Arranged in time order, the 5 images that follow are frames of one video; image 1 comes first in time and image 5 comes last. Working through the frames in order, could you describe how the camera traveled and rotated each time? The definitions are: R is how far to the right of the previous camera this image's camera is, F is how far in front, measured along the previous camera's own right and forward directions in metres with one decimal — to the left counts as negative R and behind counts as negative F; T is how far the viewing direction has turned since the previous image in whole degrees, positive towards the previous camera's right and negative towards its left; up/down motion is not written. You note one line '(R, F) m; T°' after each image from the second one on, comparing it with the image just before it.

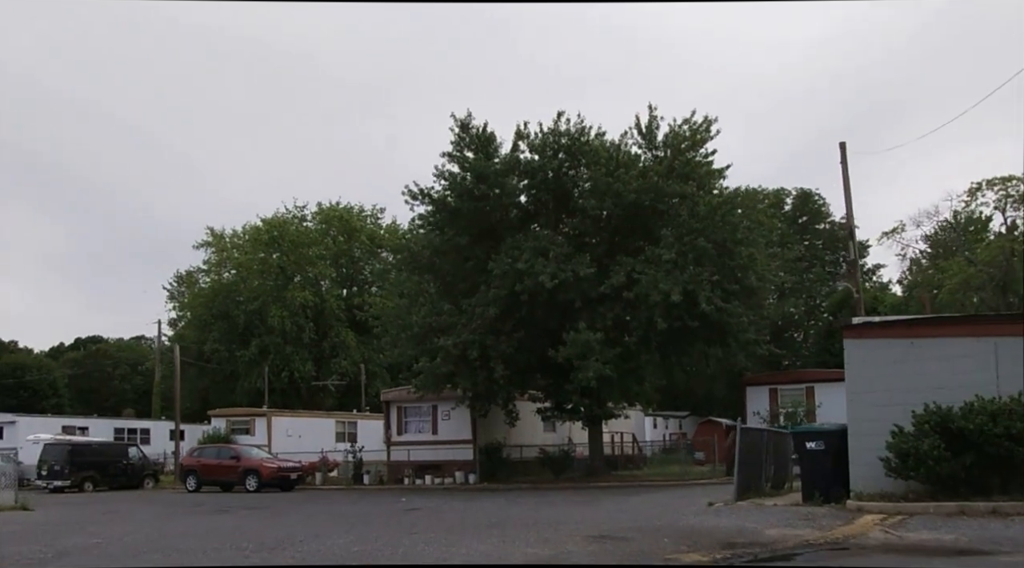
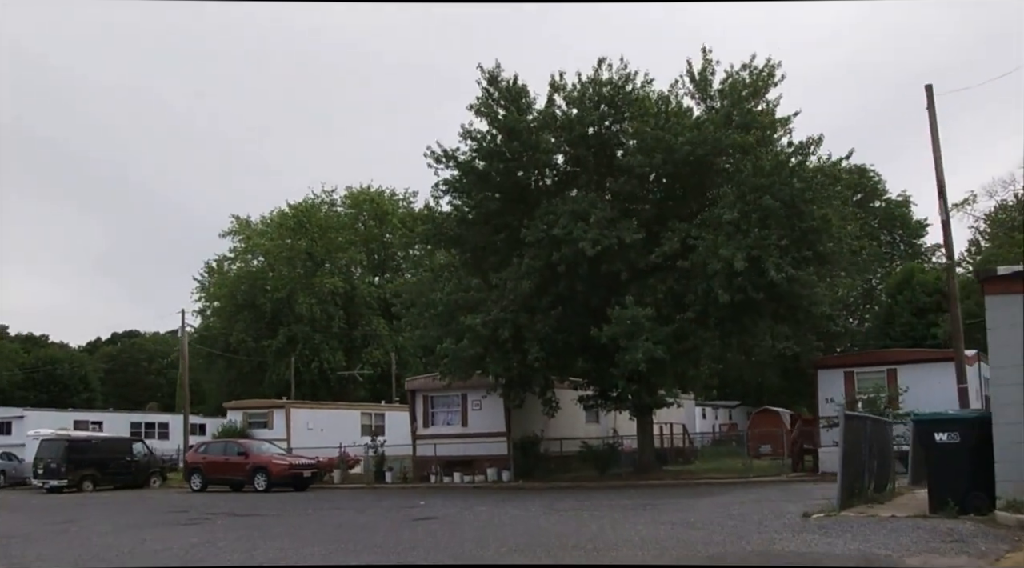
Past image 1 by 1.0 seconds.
(+0.1, +3.7) m; -2°
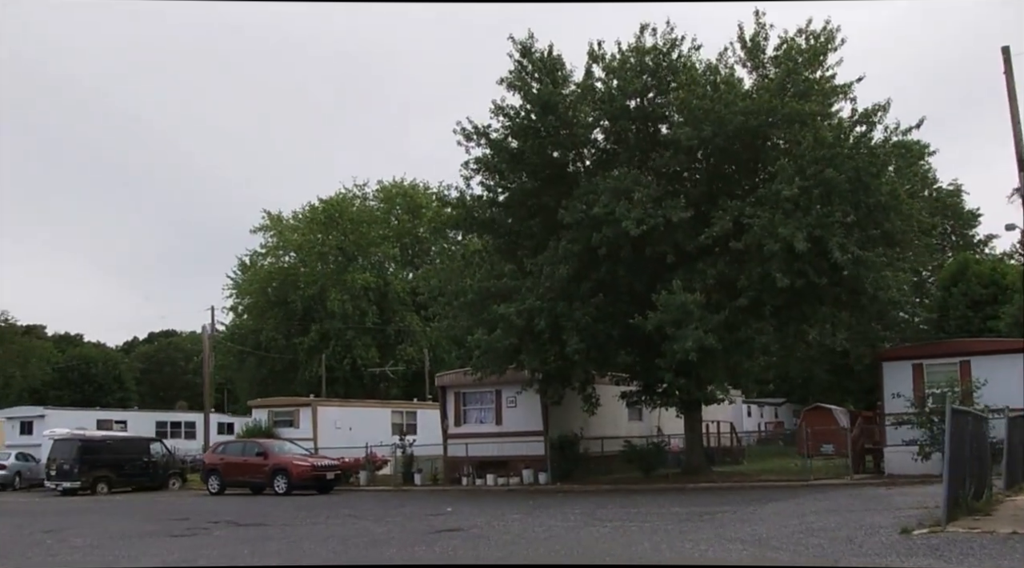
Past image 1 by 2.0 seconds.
(0.0, +2.1) m; -2°
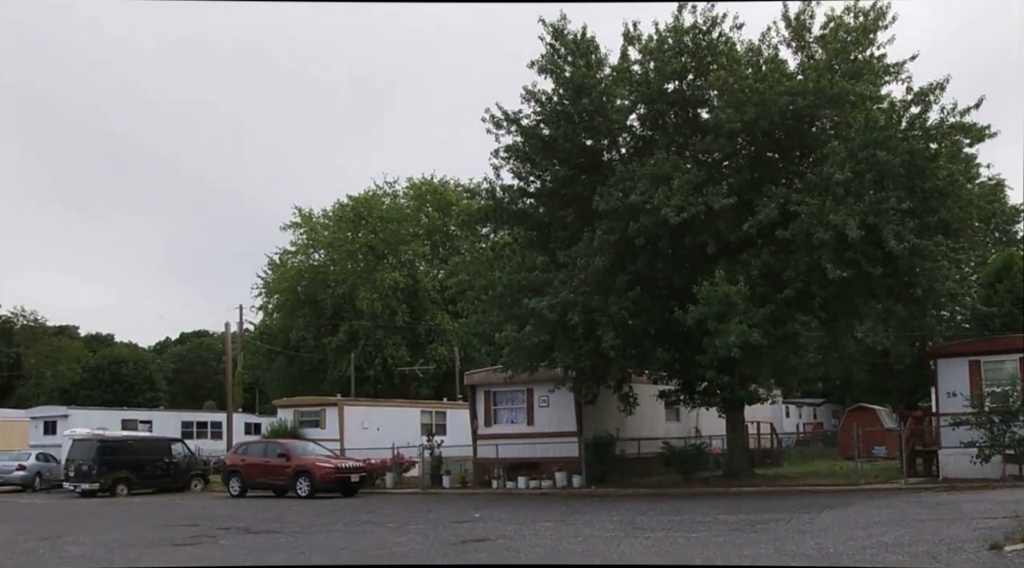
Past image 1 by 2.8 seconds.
(0.0, +1.2) m; -2°
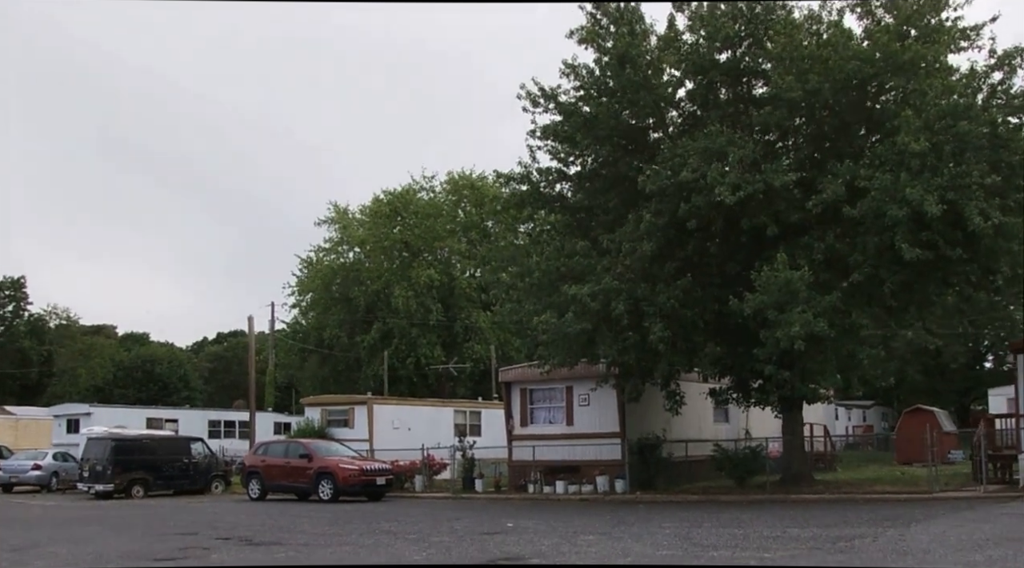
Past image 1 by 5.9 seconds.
(0.0, +1.9) m; -2°
